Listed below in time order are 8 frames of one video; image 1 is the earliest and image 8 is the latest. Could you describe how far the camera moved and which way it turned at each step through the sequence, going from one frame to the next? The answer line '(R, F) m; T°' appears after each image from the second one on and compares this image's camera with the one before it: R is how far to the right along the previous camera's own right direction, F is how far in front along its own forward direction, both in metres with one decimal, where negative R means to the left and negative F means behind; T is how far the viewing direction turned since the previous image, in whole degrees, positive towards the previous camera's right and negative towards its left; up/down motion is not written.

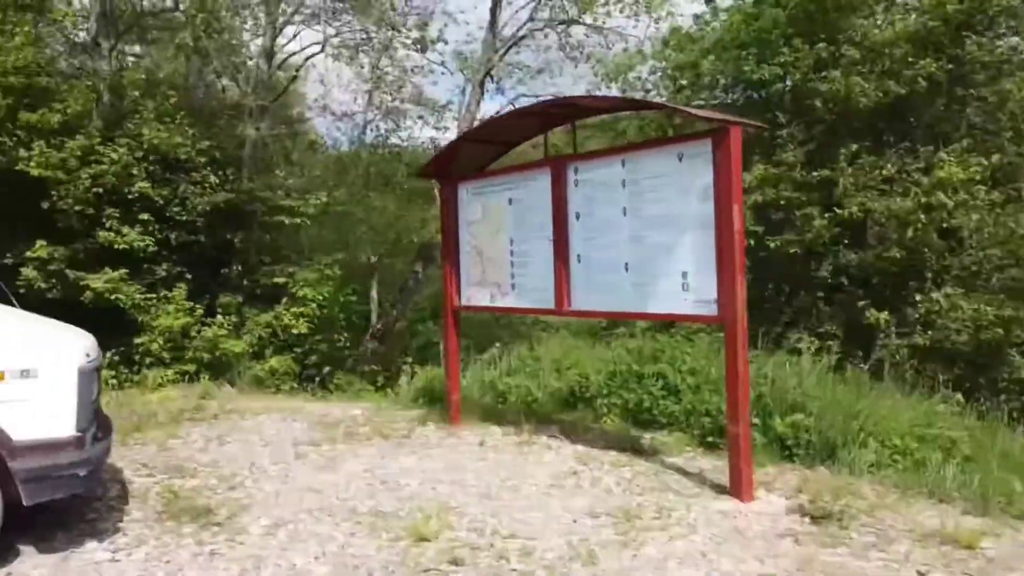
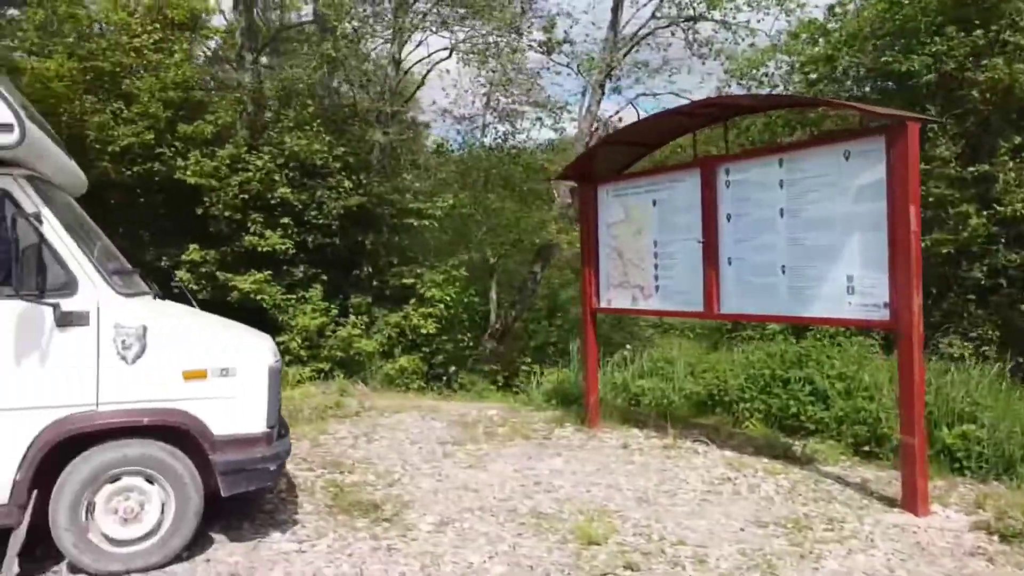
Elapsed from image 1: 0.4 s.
(-0.4, 0.0) m; -7°
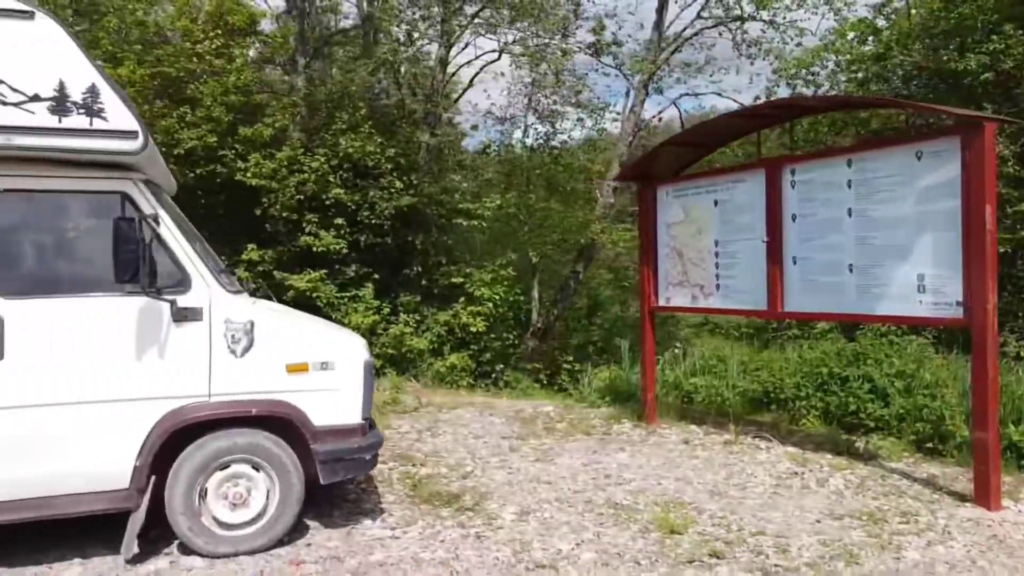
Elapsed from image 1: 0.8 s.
(-0.3, -0.2) m; -2°
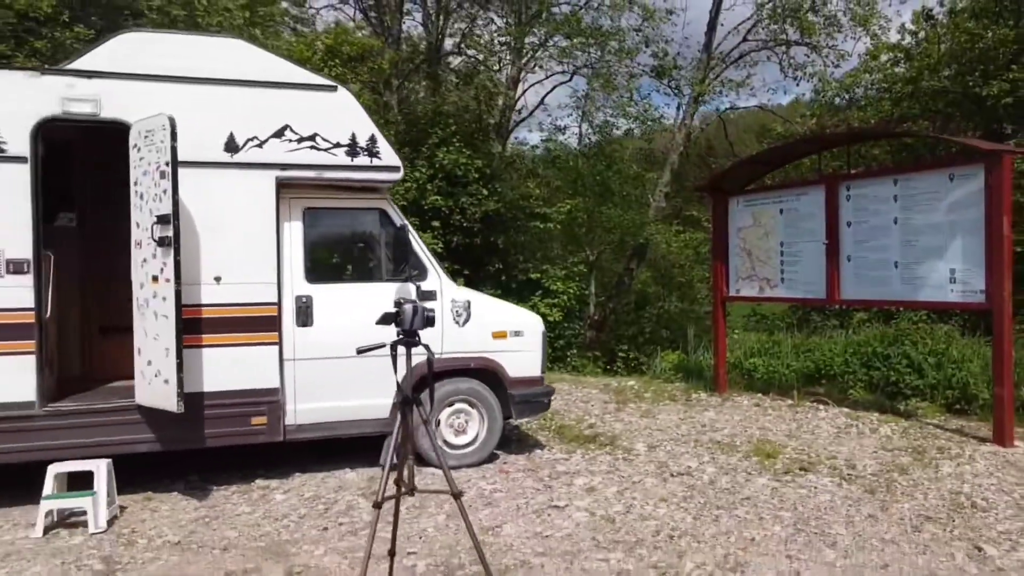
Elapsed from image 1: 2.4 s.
(-0.9, -1.7) m; -1°
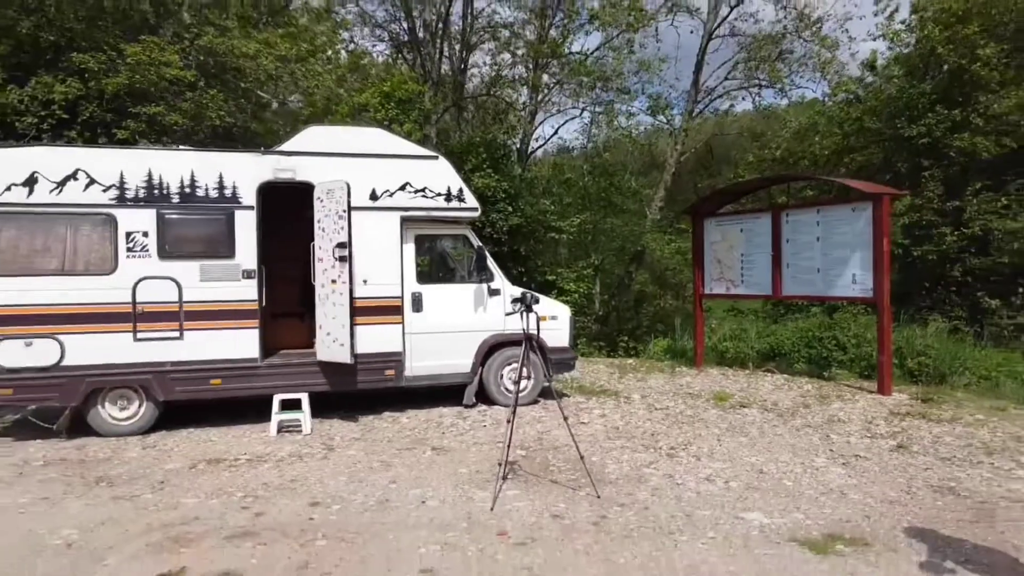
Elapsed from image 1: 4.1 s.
(-0.4, -3.0) m; 0°
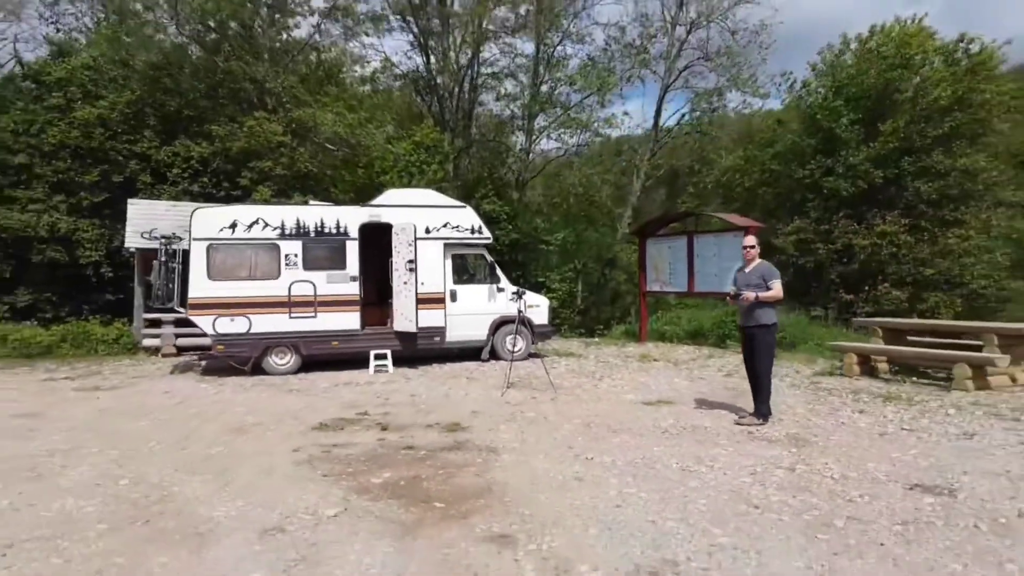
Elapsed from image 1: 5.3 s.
(0.0, -5.2) m; 0°
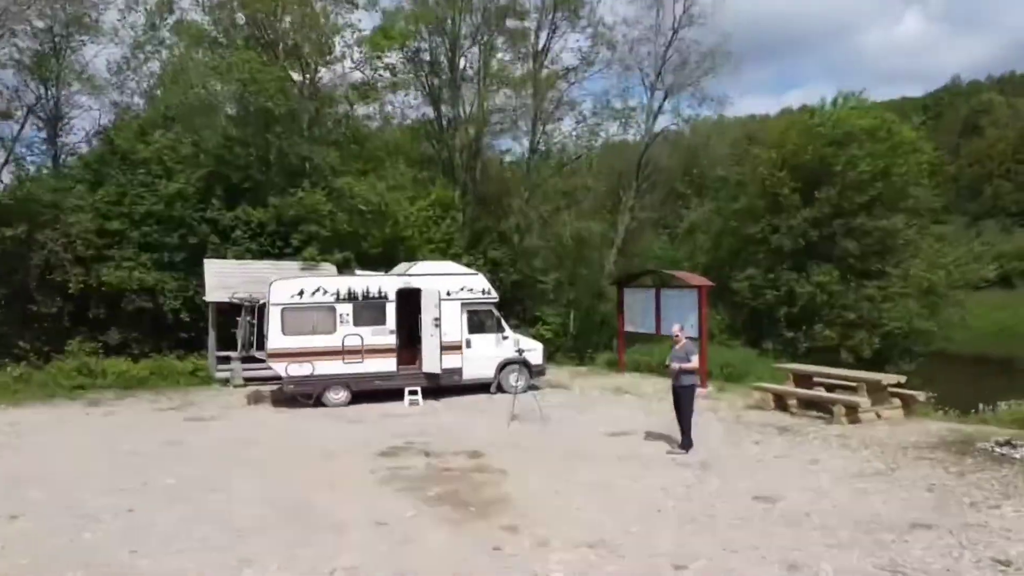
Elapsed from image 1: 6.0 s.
(-0.1, -3.8) m; 0°
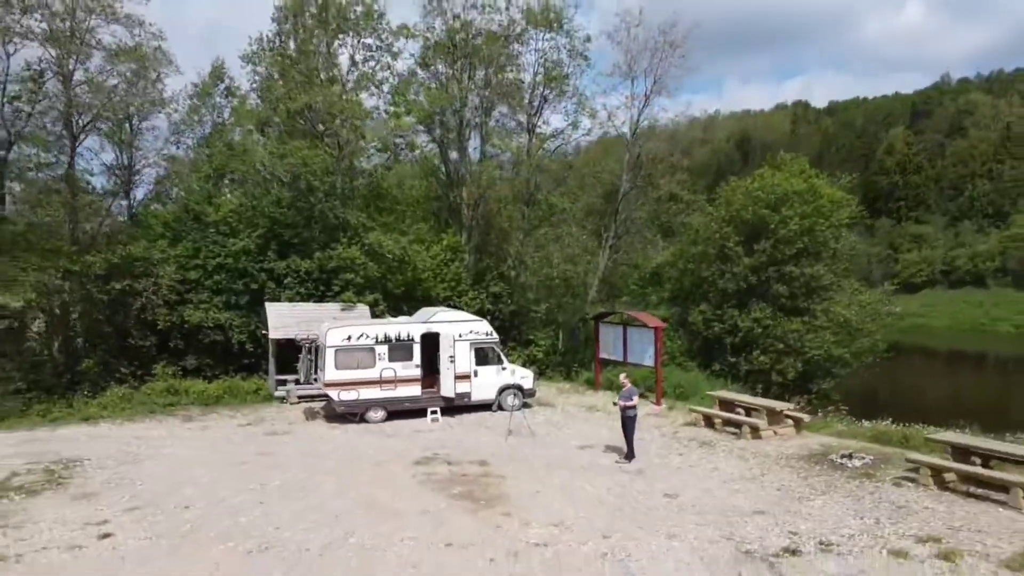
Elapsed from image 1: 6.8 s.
(+0.1, -5.2) m; 0°
